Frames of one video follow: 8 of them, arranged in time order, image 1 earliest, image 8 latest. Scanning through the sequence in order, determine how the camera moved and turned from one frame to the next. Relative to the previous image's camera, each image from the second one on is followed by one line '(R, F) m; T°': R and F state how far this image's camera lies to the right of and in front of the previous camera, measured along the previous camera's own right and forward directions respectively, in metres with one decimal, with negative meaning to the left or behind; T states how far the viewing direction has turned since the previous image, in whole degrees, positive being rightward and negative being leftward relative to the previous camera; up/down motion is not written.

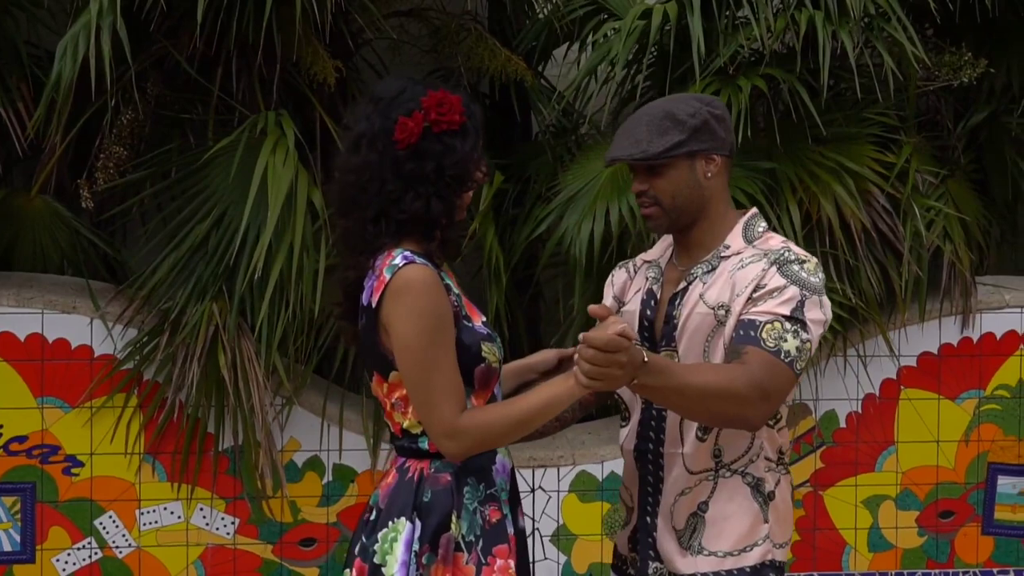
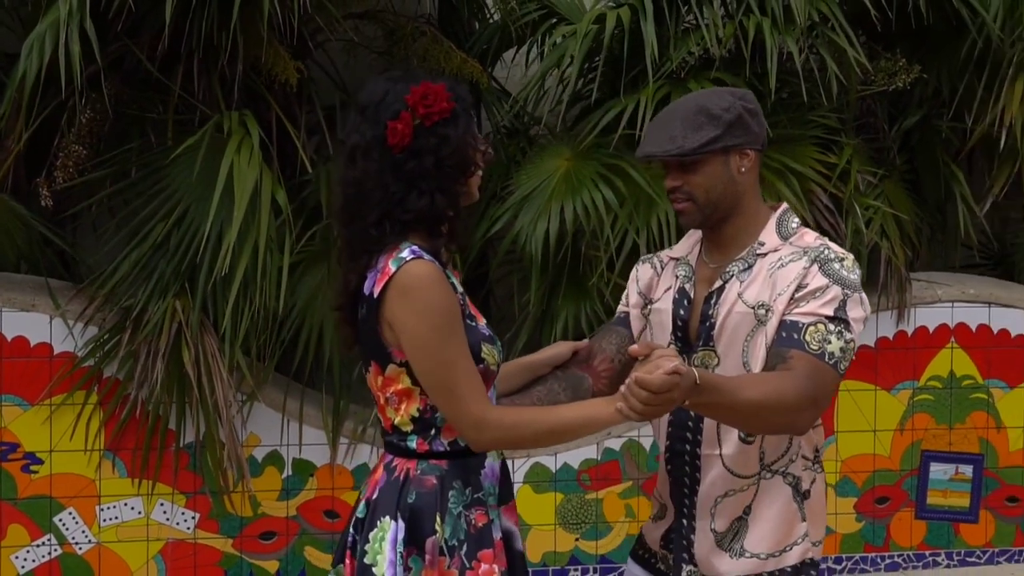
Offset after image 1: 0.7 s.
(-0.1, -0.1) m; +4°
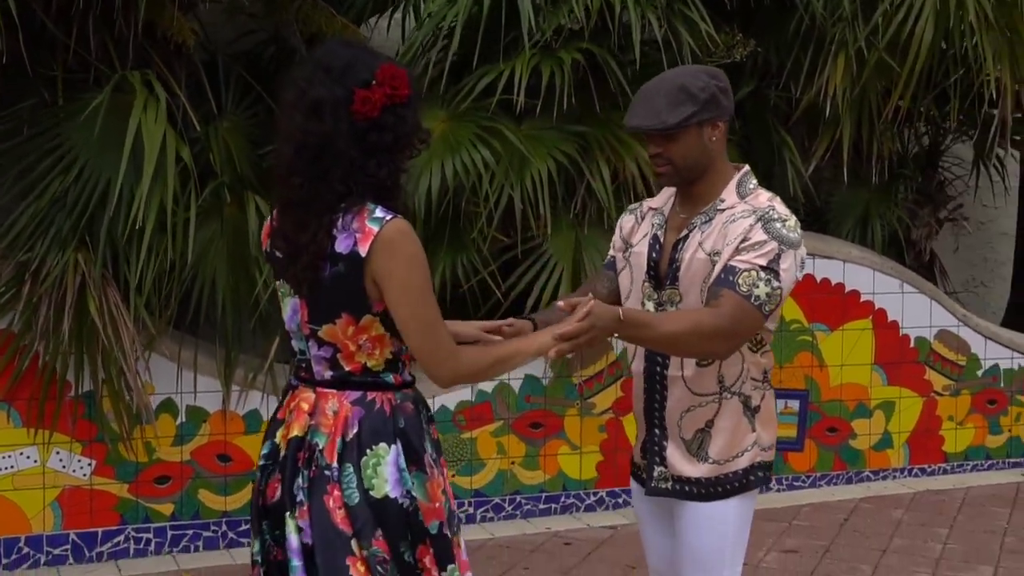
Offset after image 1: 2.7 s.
(-0.4, -0.3) m; +10°
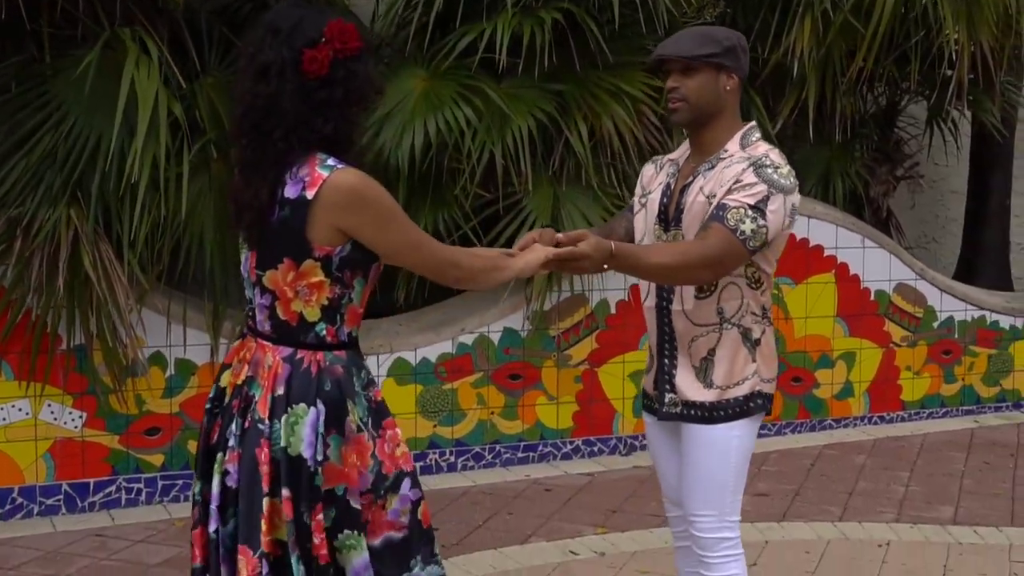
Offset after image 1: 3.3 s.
(-0.2, -0.1) m; +3°
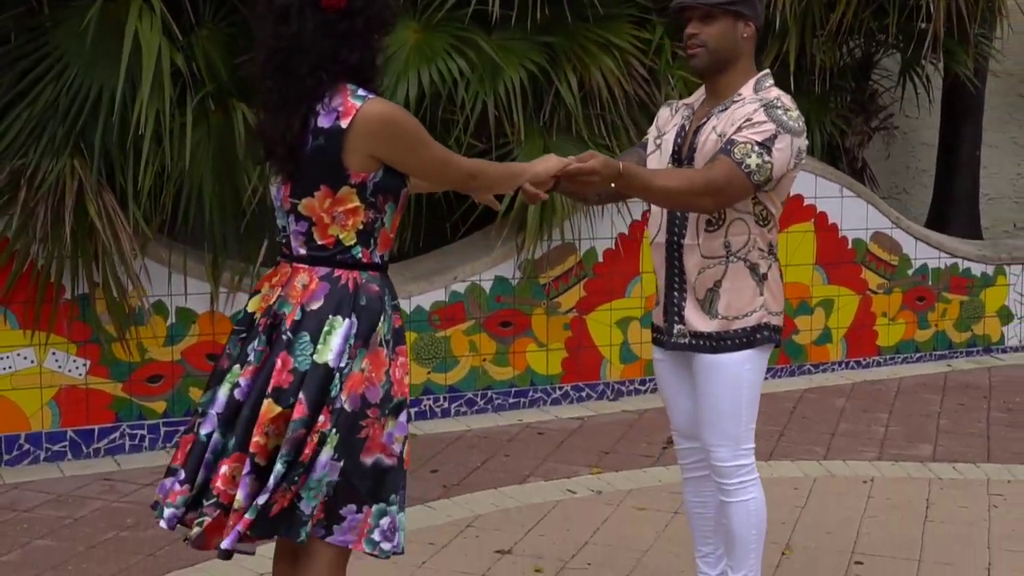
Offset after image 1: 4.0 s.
(-0.1, -0.1) m; +2°
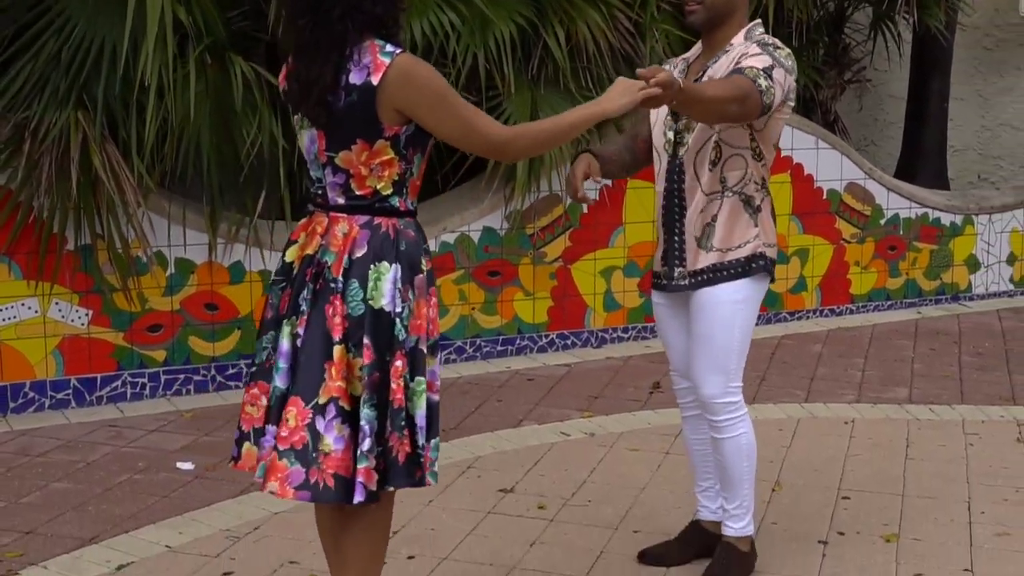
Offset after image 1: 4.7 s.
(-0.1, -0.1) m; +2°
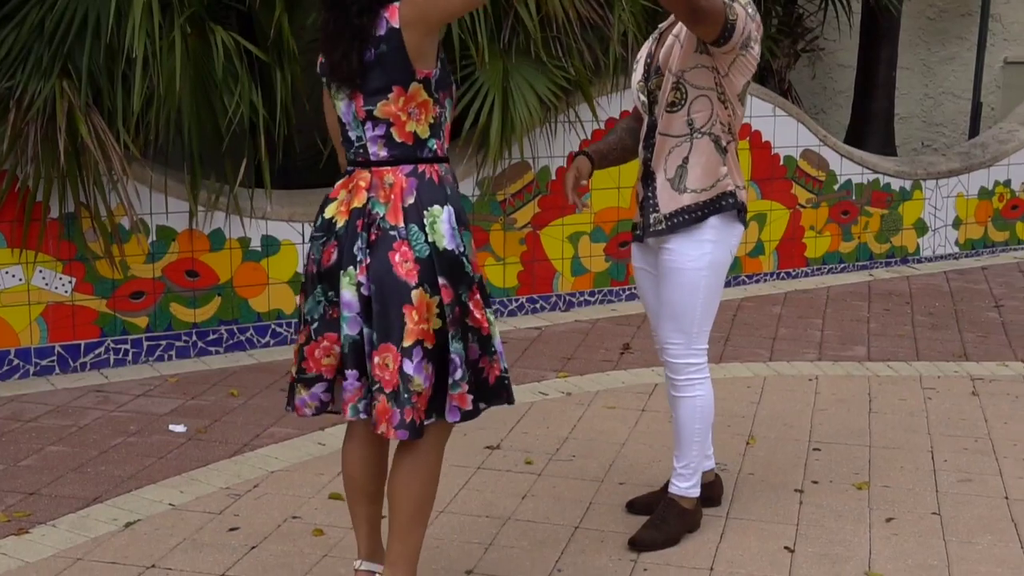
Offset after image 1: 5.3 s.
(-0.2, -0.1) m; +3°
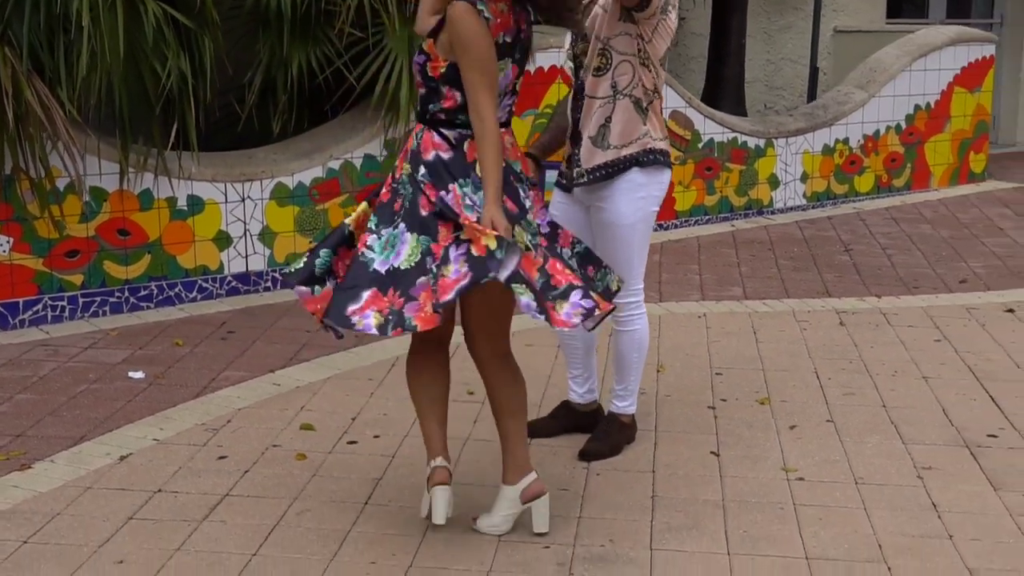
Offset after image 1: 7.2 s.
(-0.4, -0.4) m; +8°
